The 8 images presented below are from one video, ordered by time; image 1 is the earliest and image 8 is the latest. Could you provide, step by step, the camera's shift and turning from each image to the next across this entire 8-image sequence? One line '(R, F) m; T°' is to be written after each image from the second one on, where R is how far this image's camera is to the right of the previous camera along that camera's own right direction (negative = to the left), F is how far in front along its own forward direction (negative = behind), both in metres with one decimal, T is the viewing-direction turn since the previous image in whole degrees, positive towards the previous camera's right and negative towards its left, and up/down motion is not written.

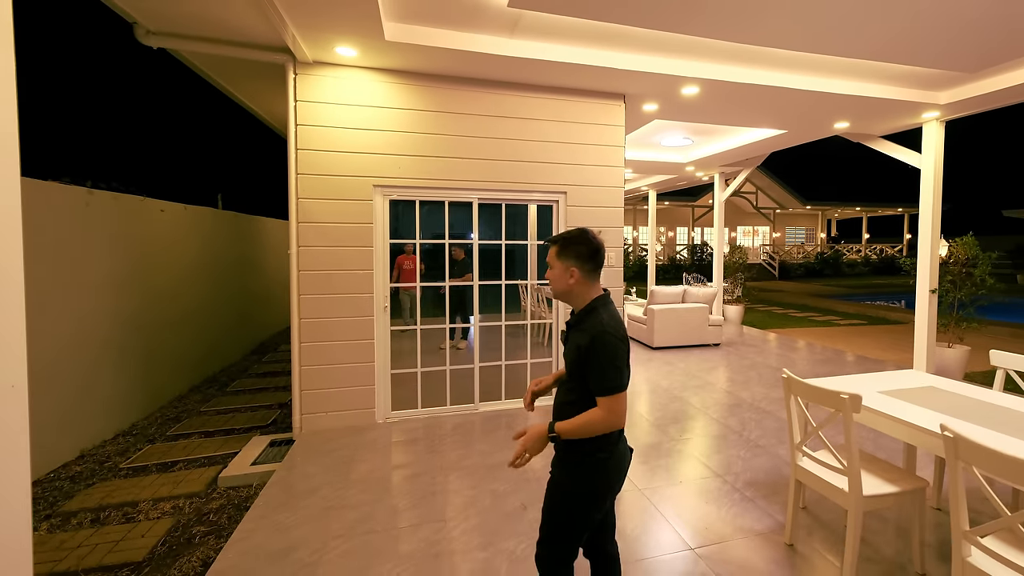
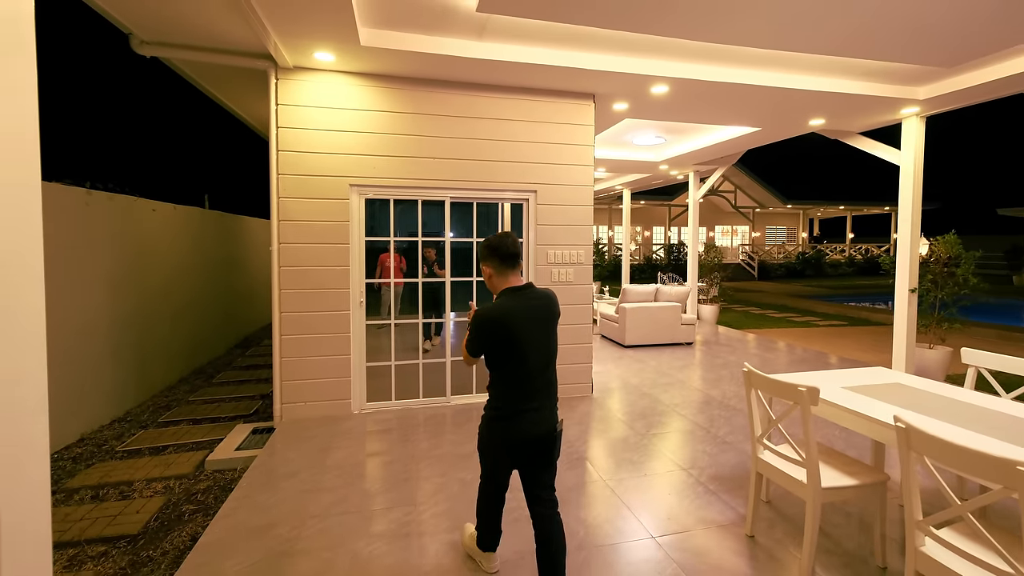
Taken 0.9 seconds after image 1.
(+0.2, -0.2) m; +2°
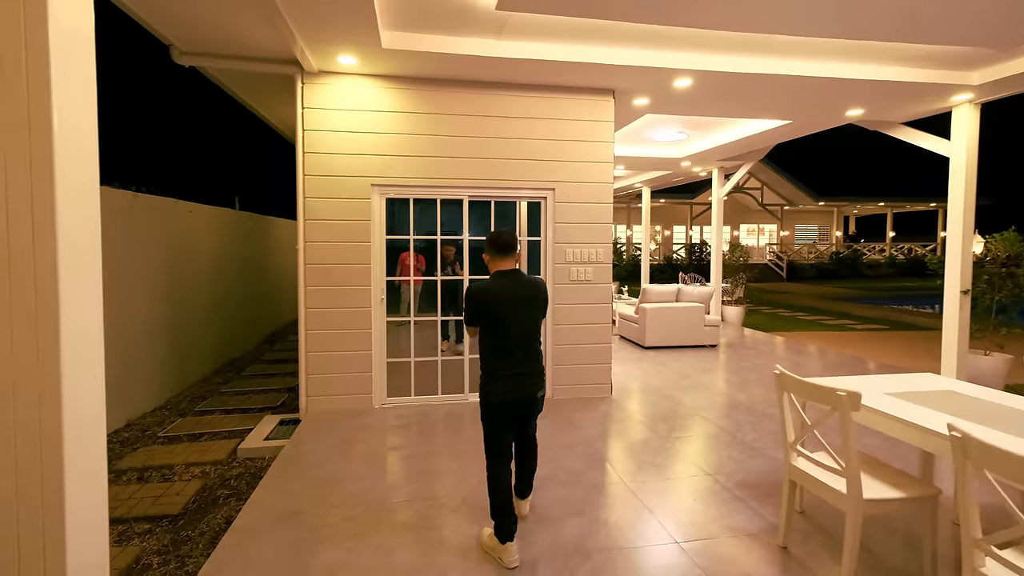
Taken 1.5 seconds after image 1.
(+0.1, 0.0) m; -4°
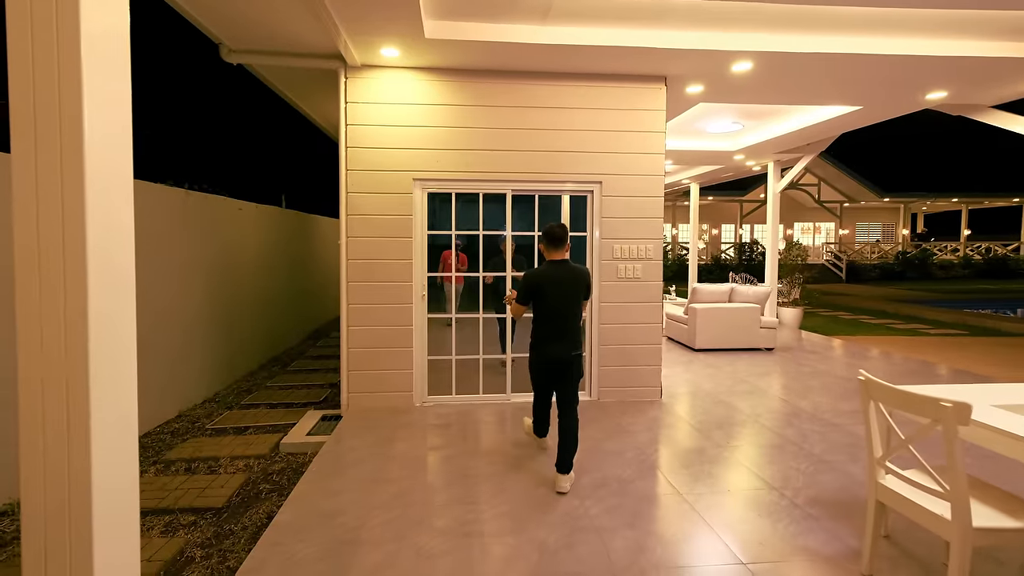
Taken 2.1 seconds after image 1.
(-0.1, +0.2) m; -5°
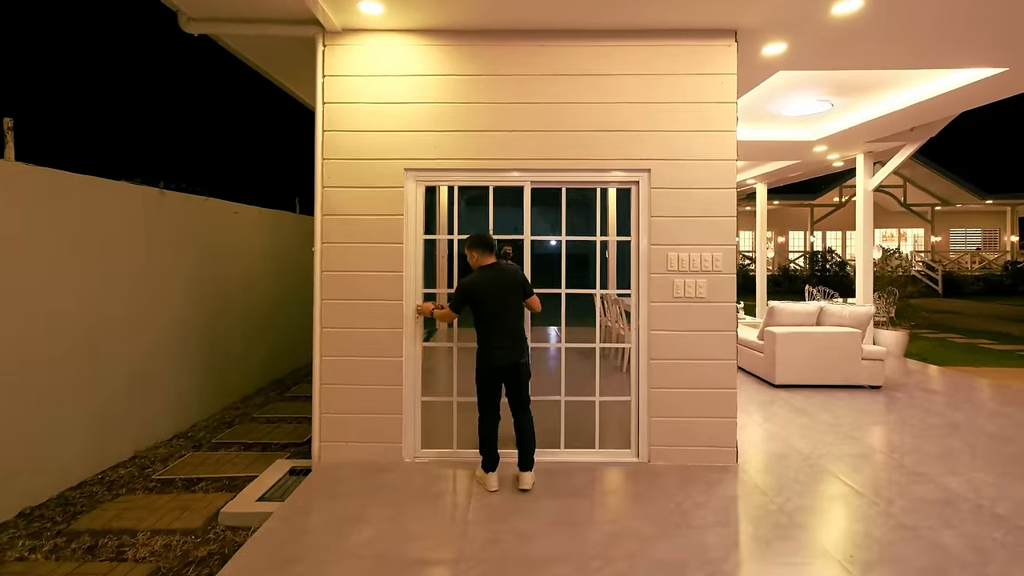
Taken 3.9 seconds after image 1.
(+0.2, +1.0) m; -6°
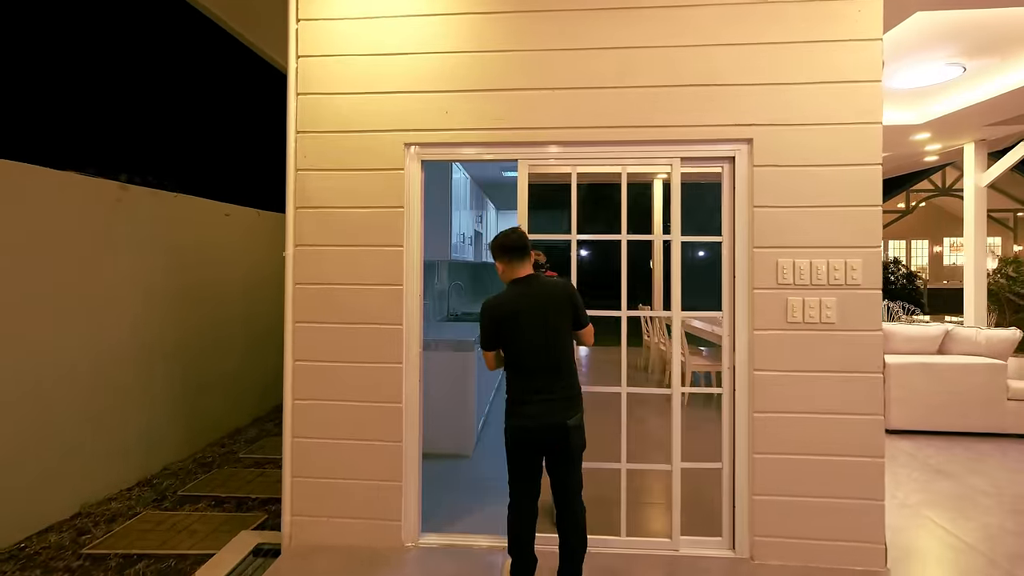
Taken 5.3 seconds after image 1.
(-0.1, +0.9) m; -4°
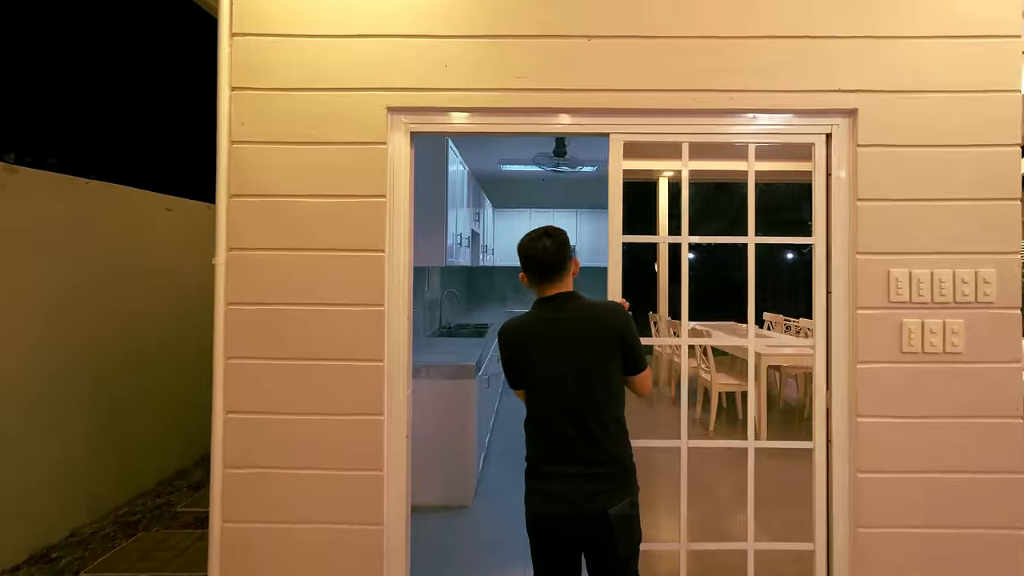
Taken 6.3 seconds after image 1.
(-0.2, +0.7) m; +3°
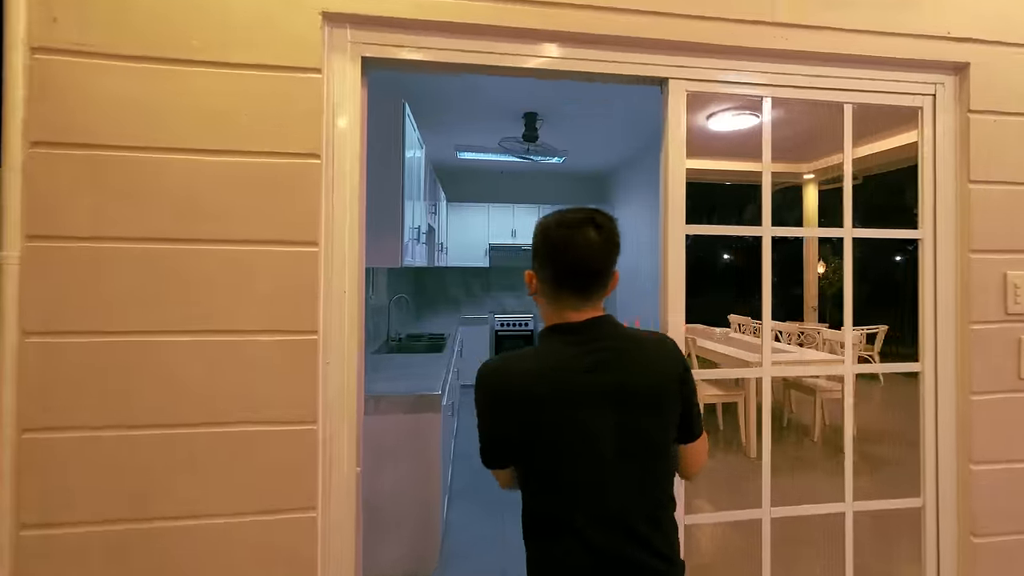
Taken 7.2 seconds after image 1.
(-0.2, +0.6) m; +8°
